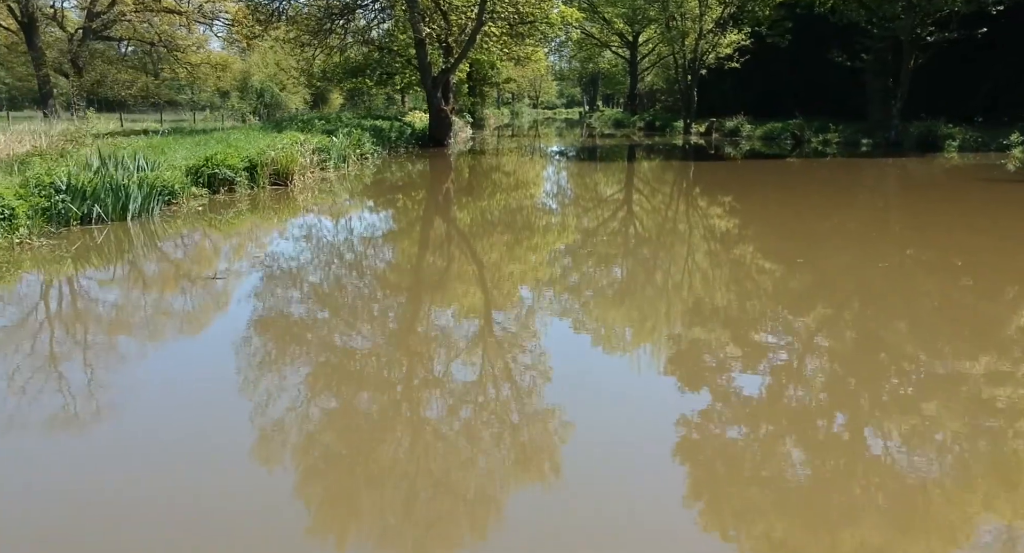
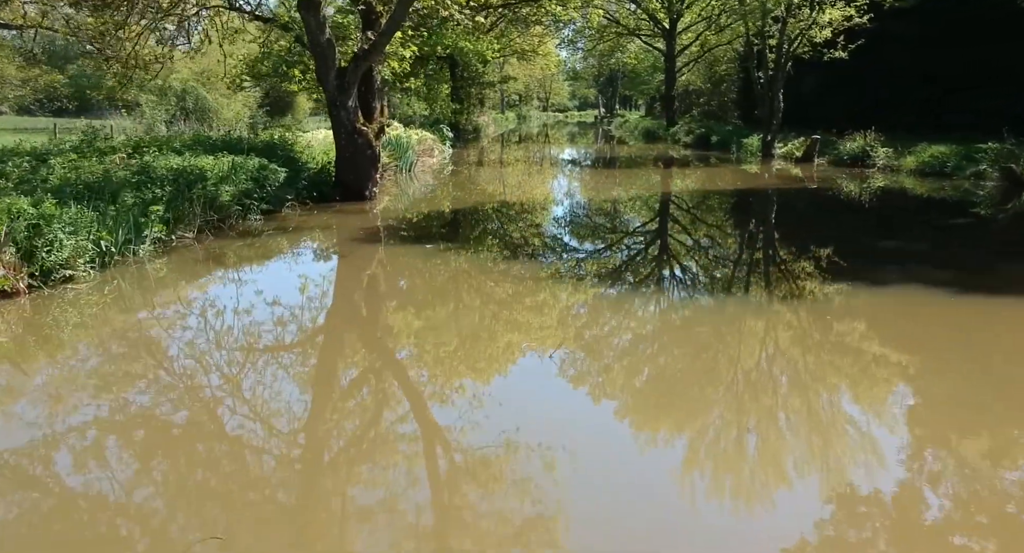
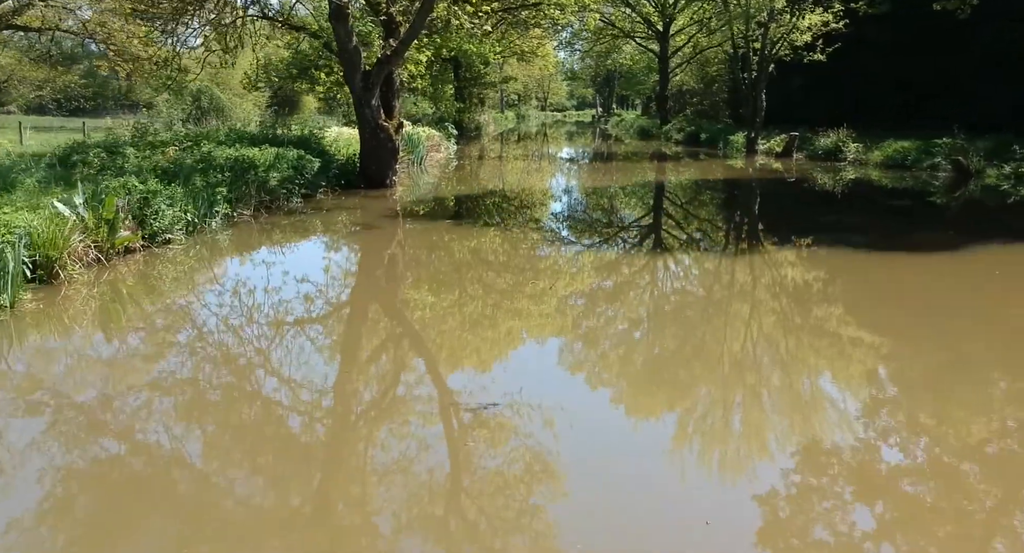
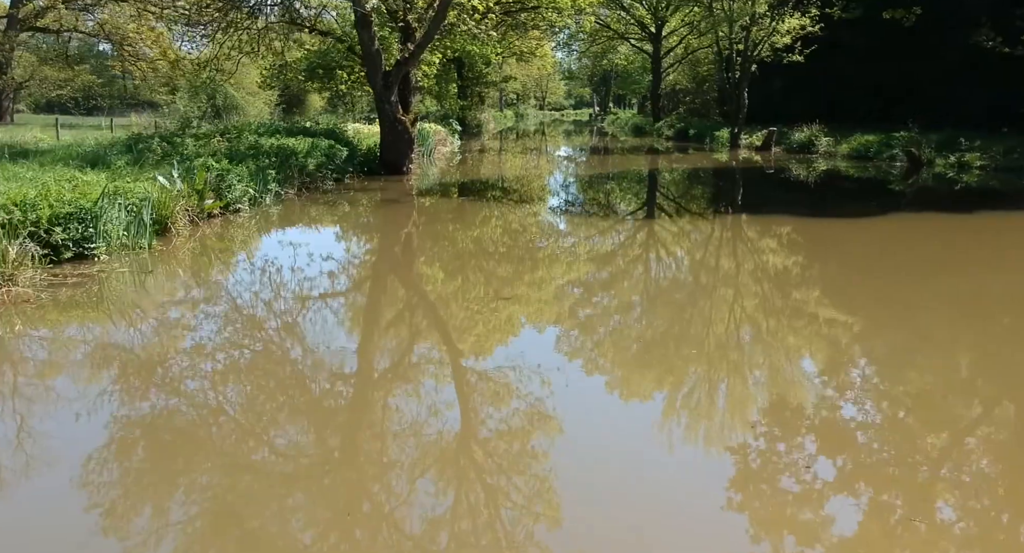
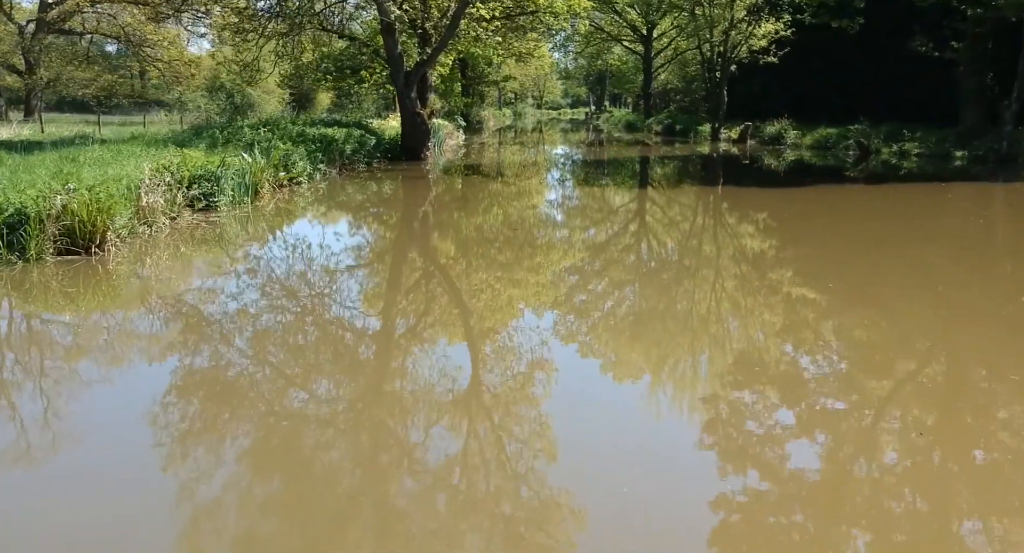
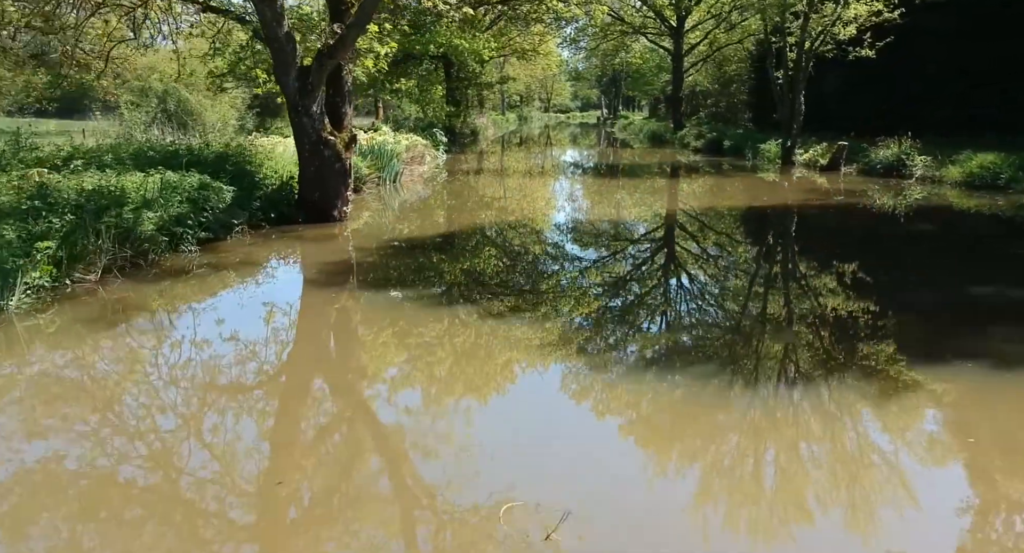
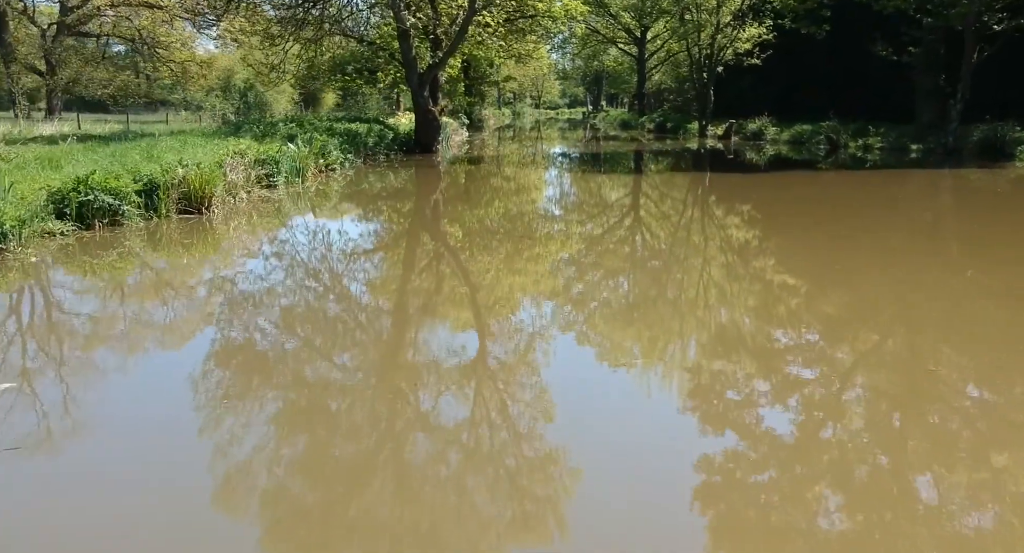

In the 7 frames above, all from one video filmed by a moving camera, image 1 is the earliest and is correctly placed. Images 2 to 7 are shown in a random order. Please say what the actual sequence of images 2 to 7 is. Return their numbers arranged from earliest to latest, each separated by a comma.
7, 5, 4, 3, 2, 6
